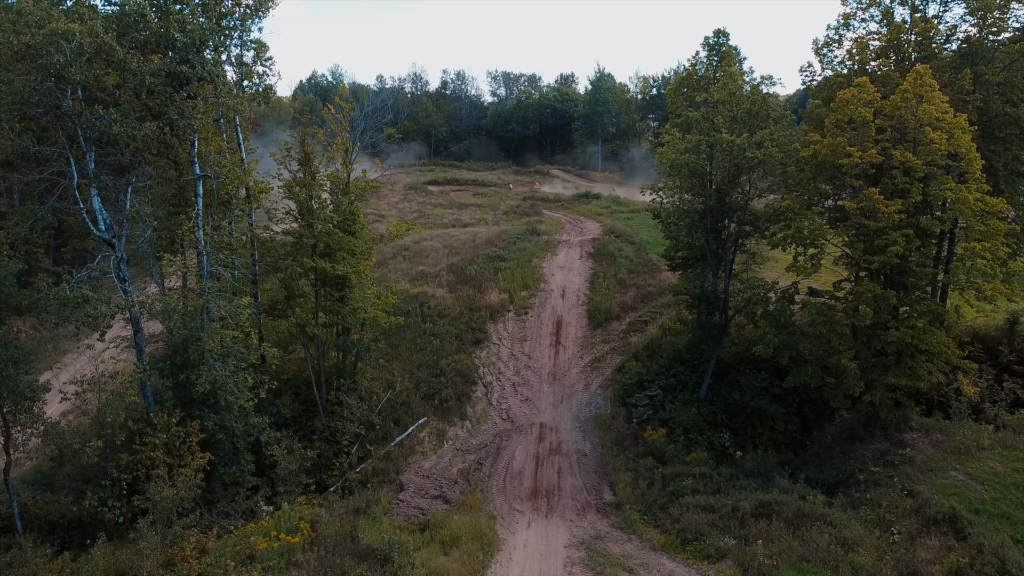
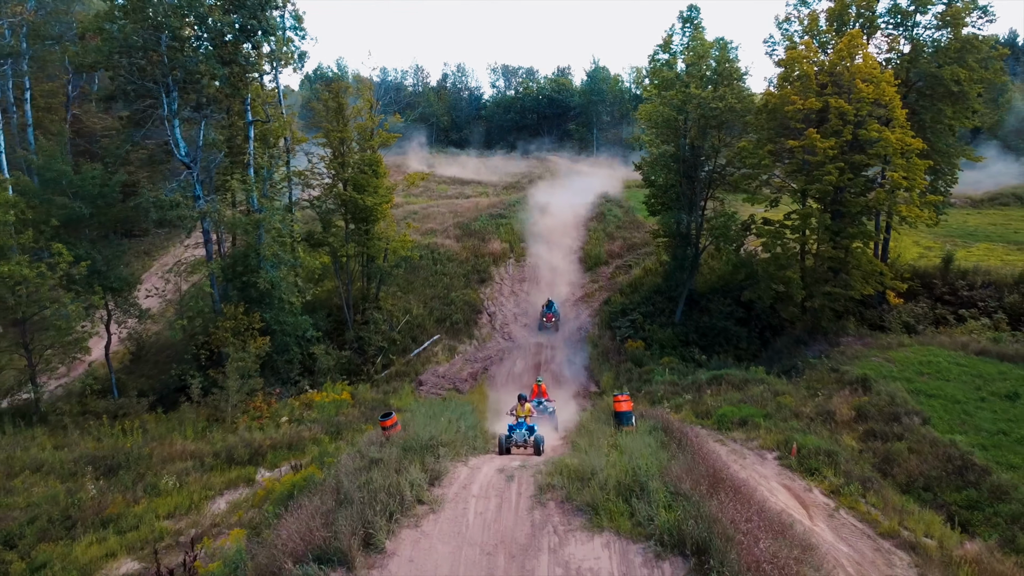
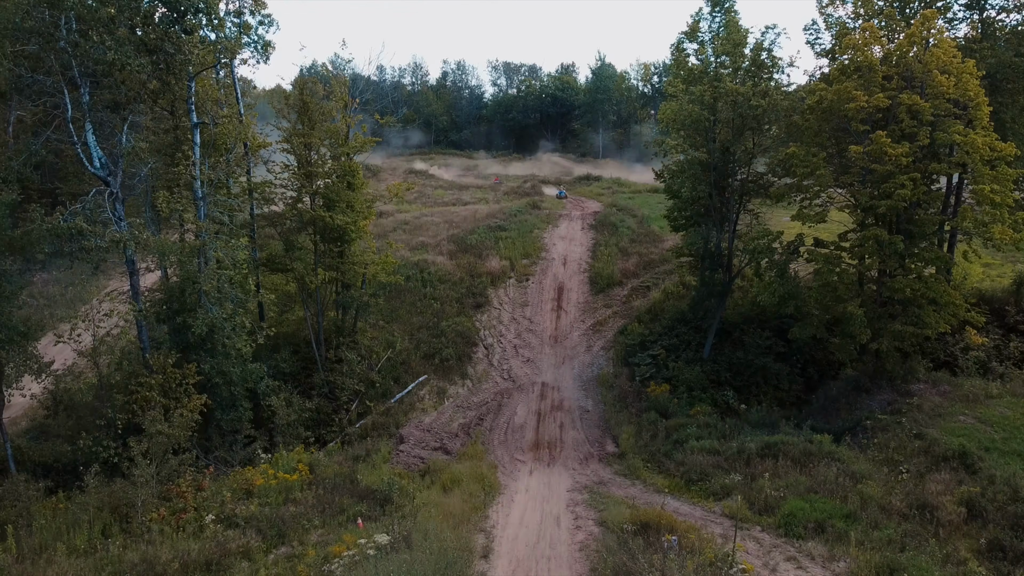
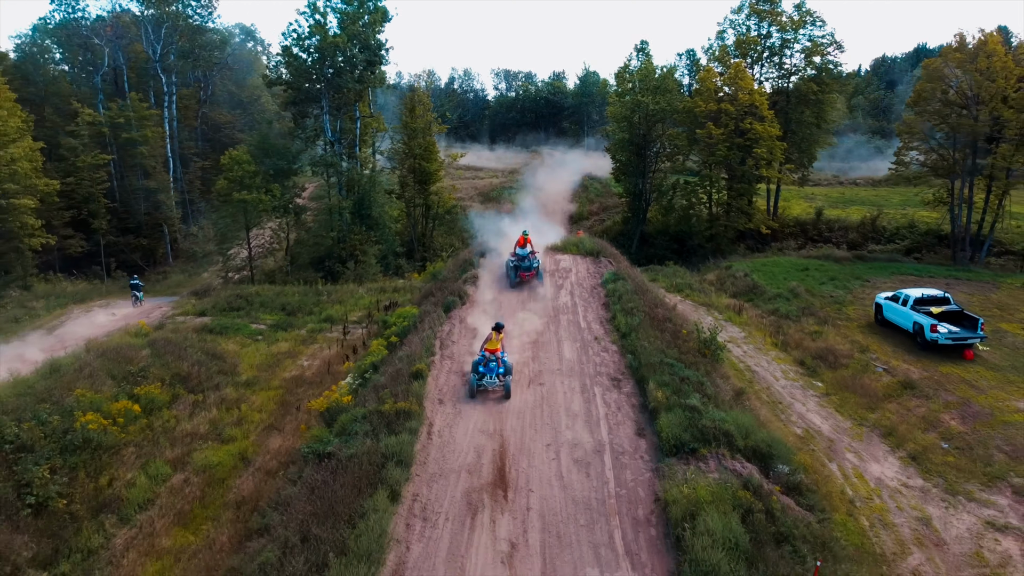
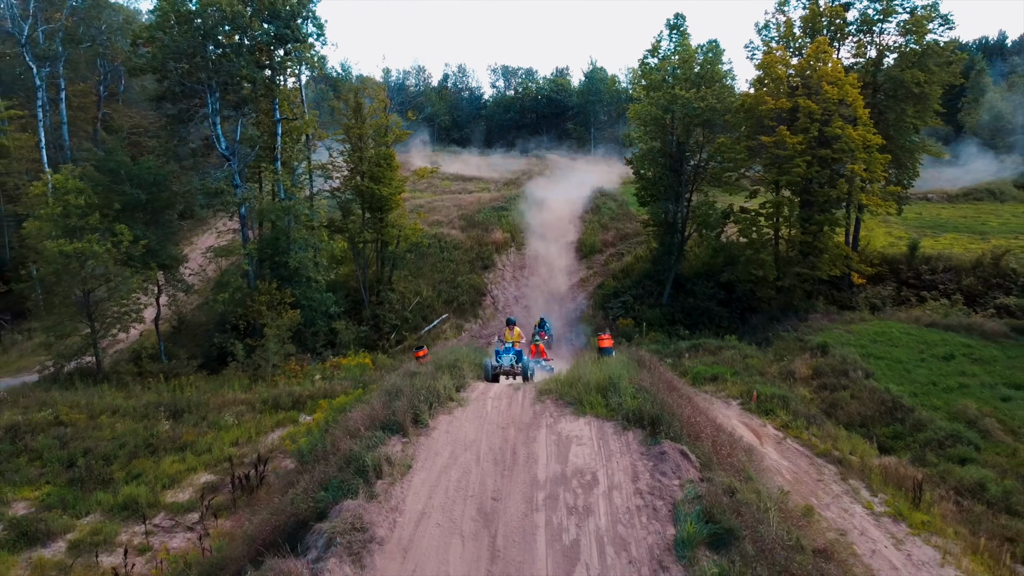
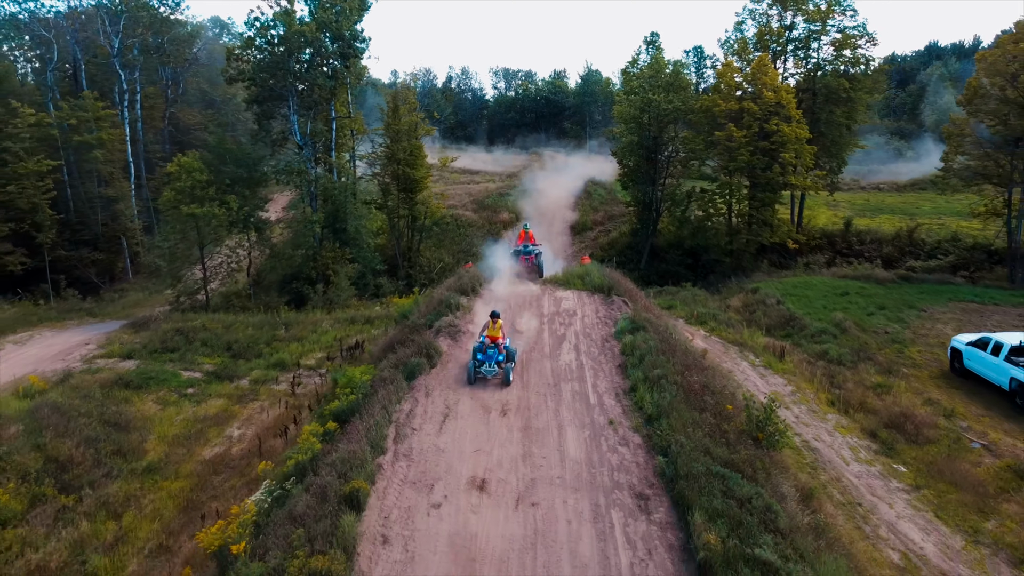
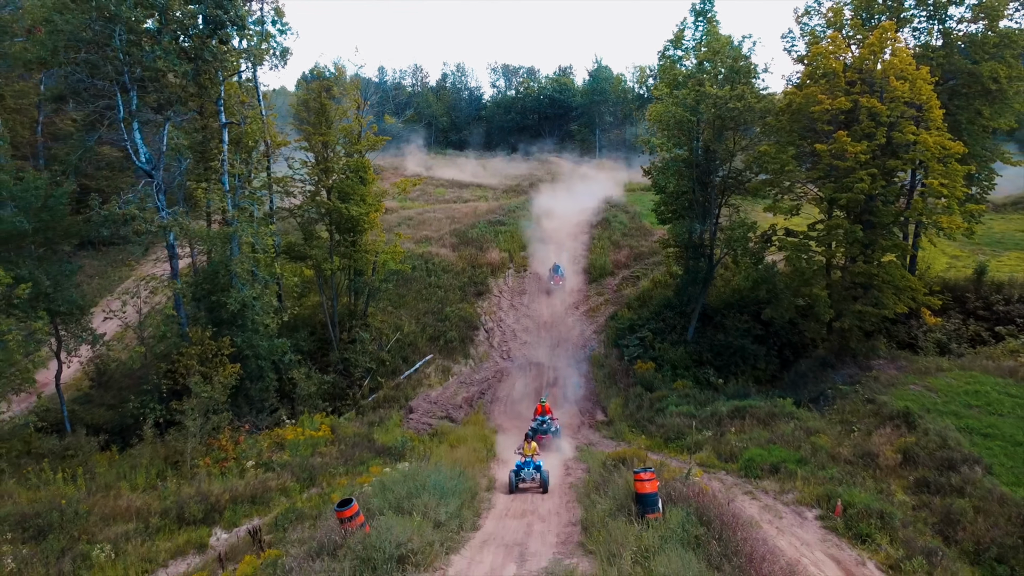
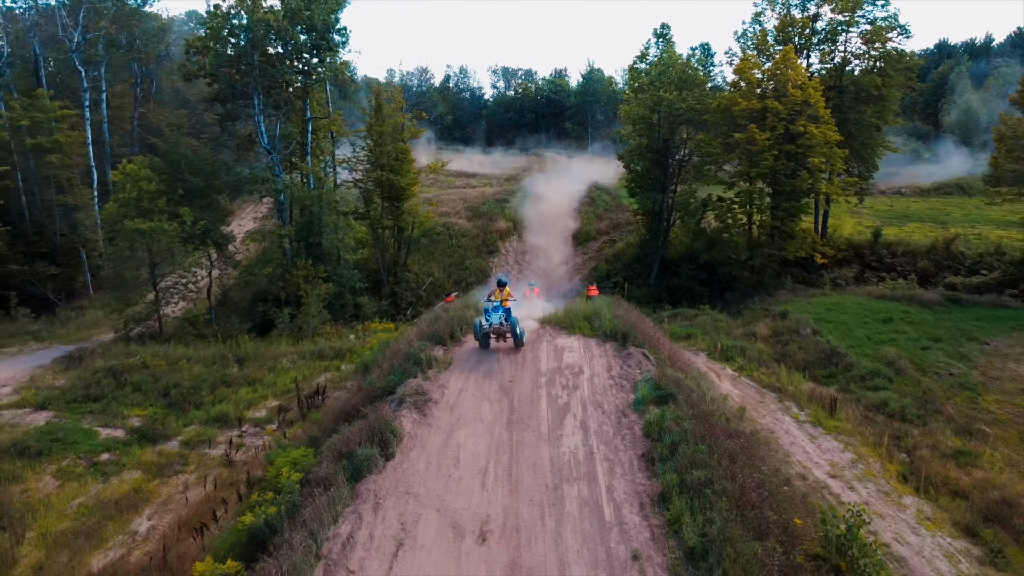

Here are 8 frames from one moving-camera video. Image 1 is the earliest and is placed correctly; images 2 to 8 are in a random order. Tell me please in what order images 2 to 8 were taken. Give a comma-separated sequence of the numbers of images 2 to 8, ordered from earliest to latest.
3, 7, 2, 5, 8, 6, 4
